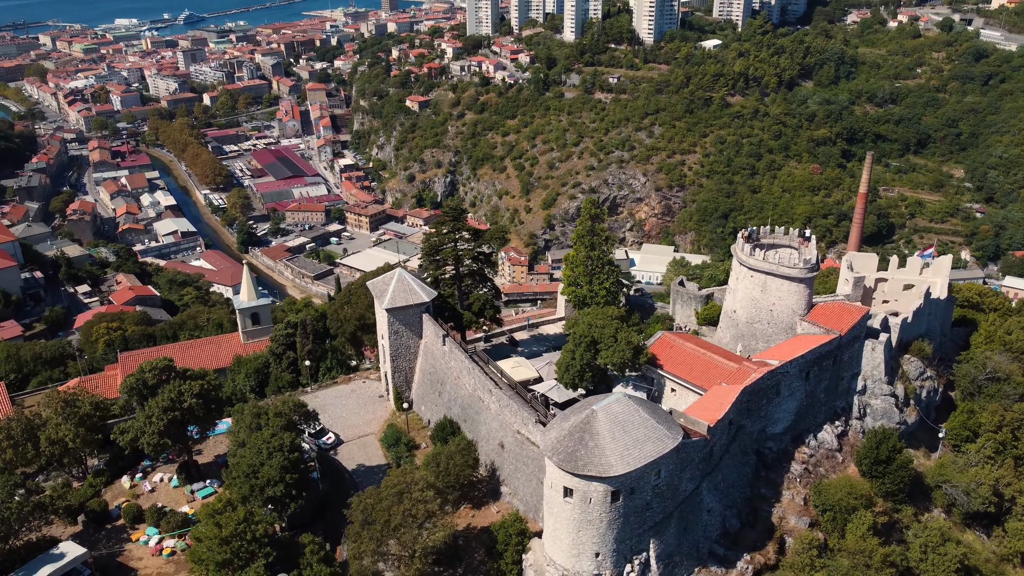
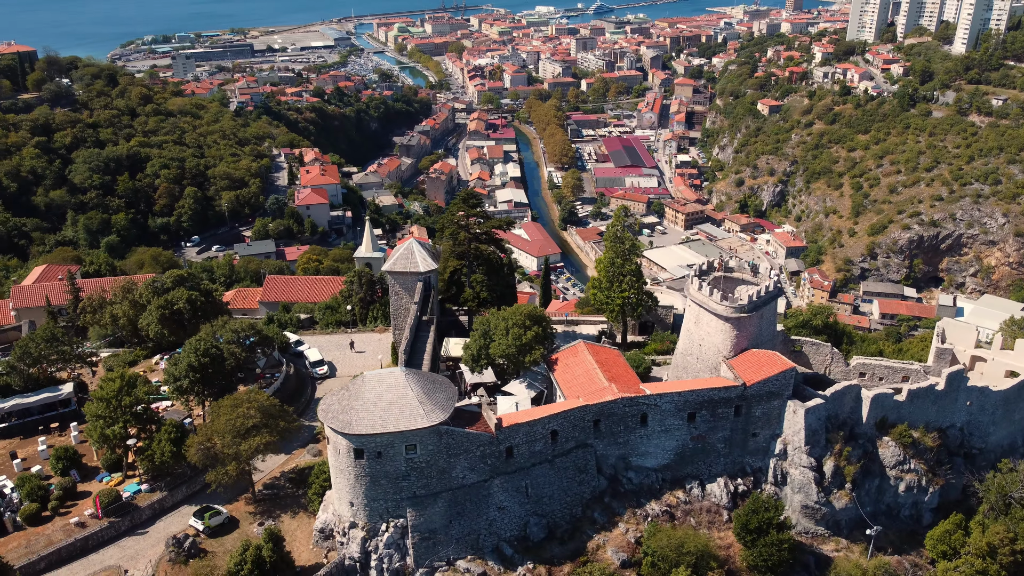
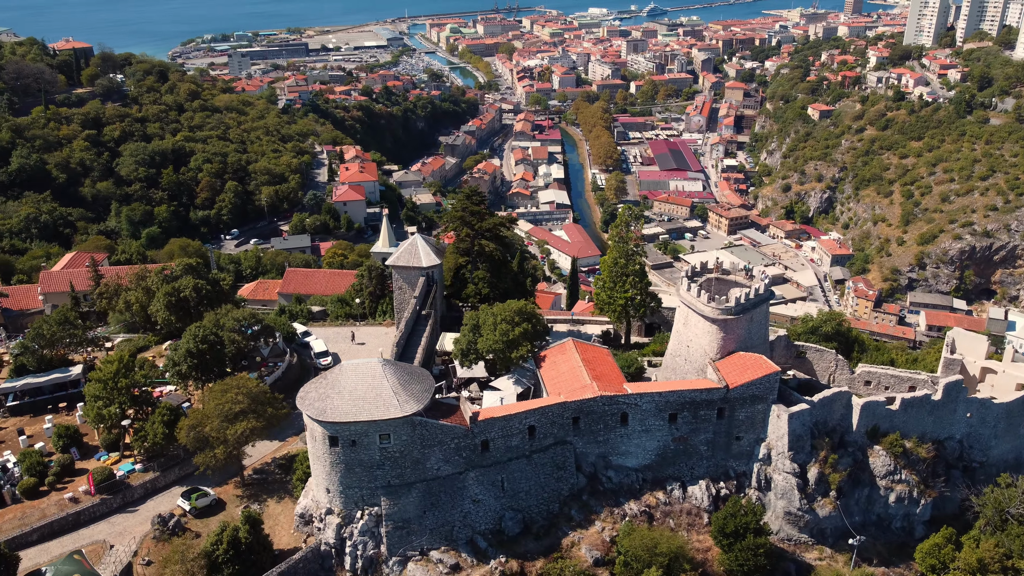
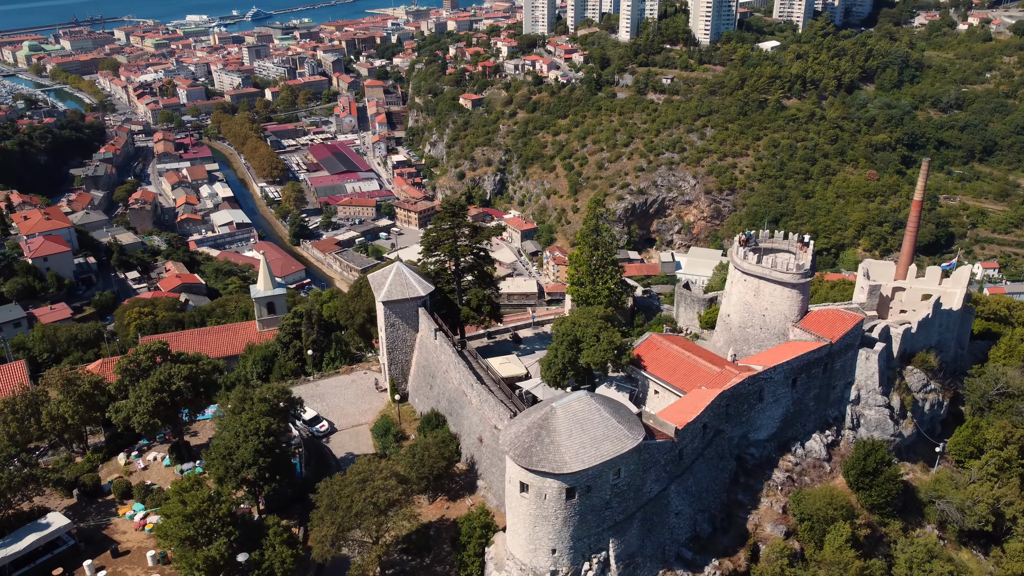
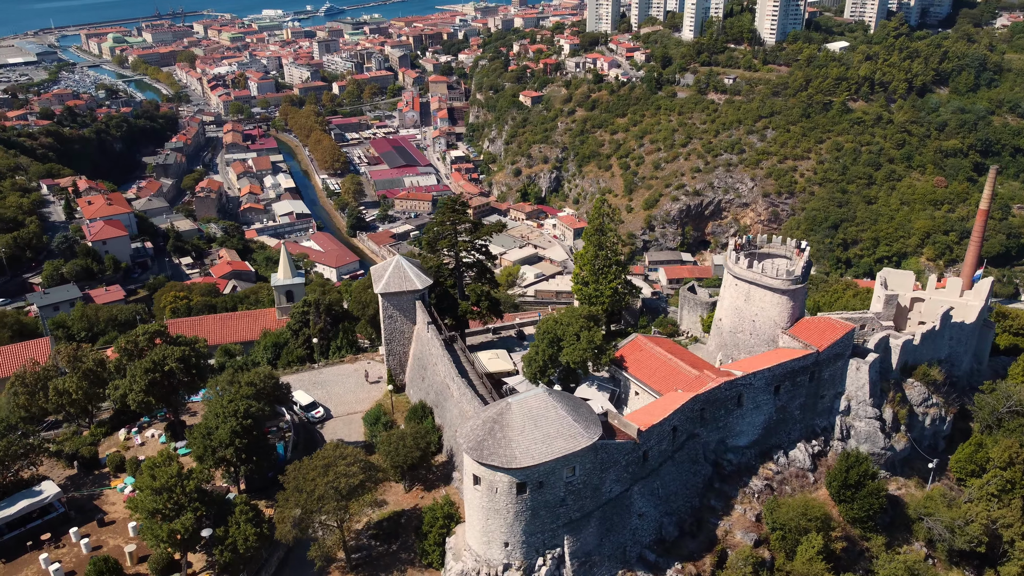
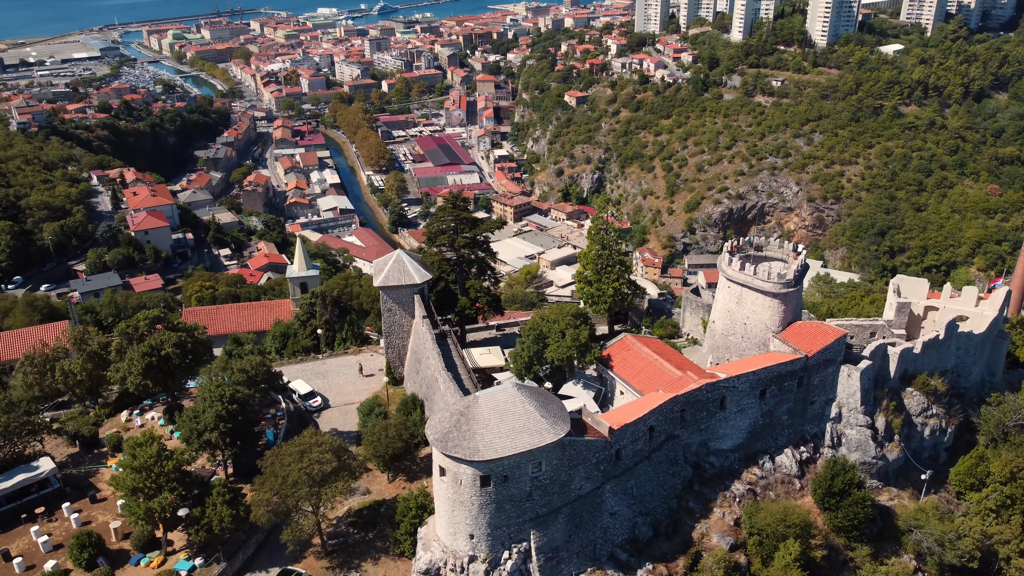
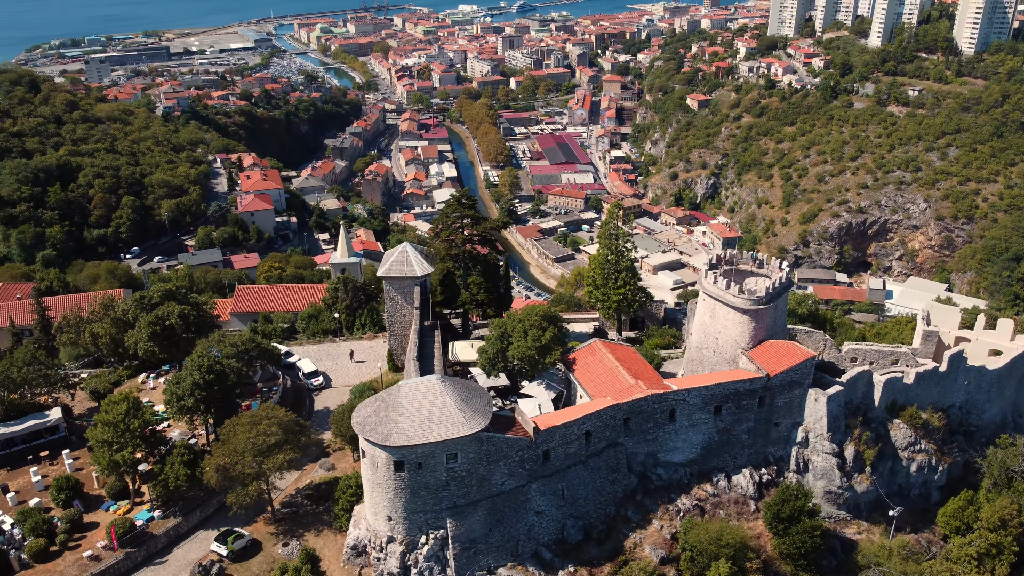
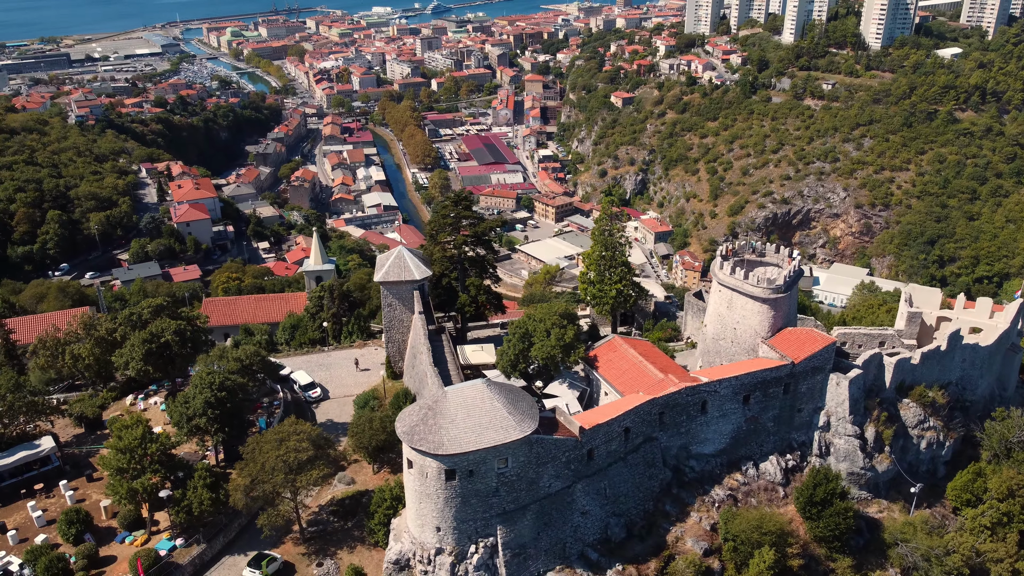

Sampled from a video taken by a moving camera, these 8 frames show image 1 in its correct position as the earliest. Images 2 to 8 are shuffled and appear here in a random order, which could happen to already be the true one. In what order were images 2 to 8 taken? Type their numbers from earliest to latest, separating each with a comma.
4, 5, 6, 8, 7, 2, 3
